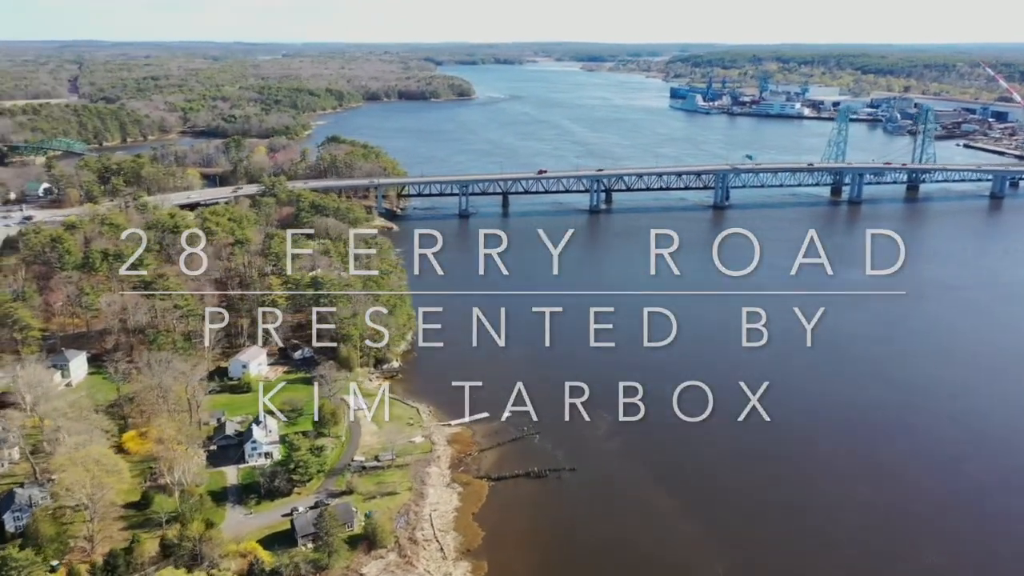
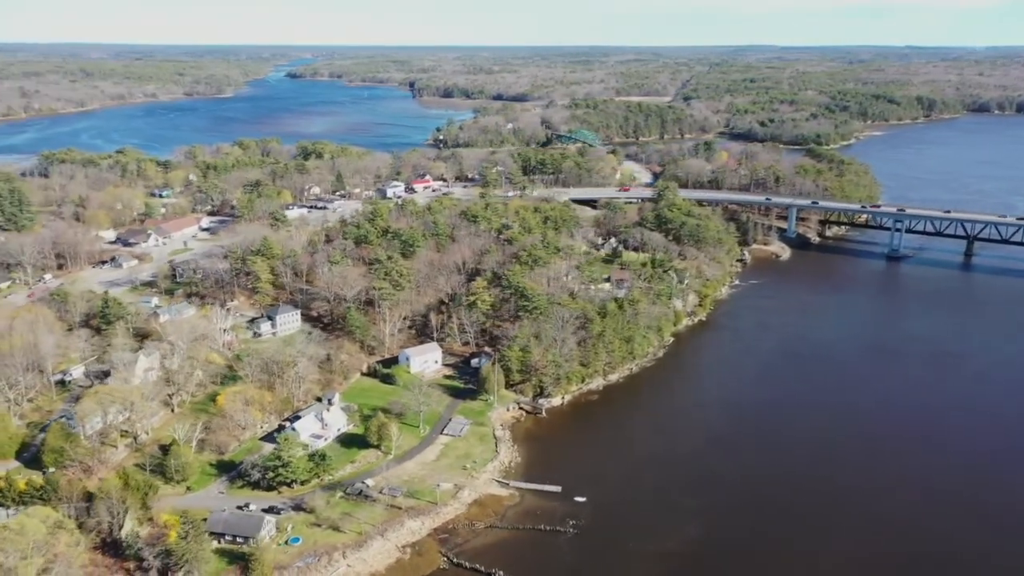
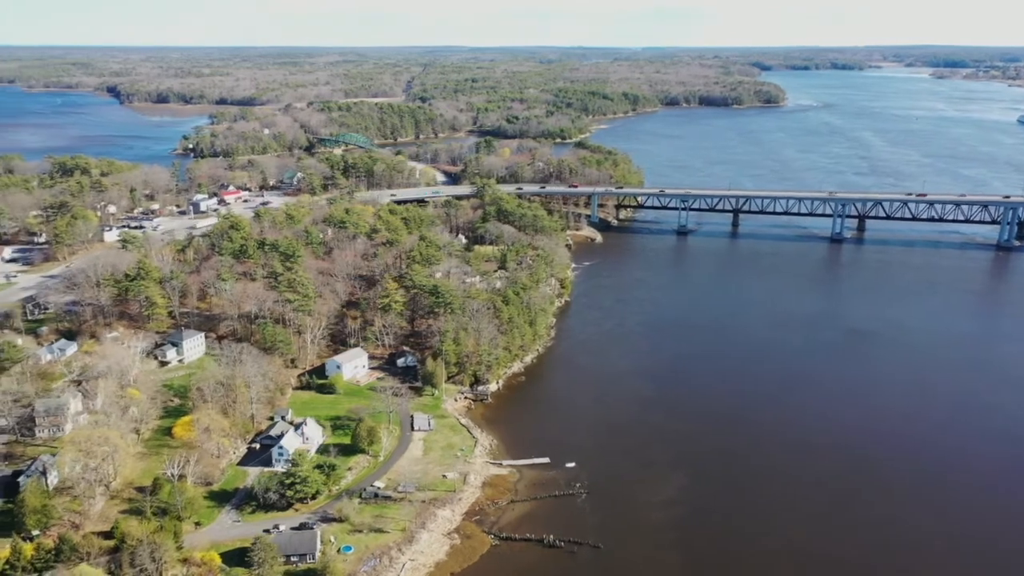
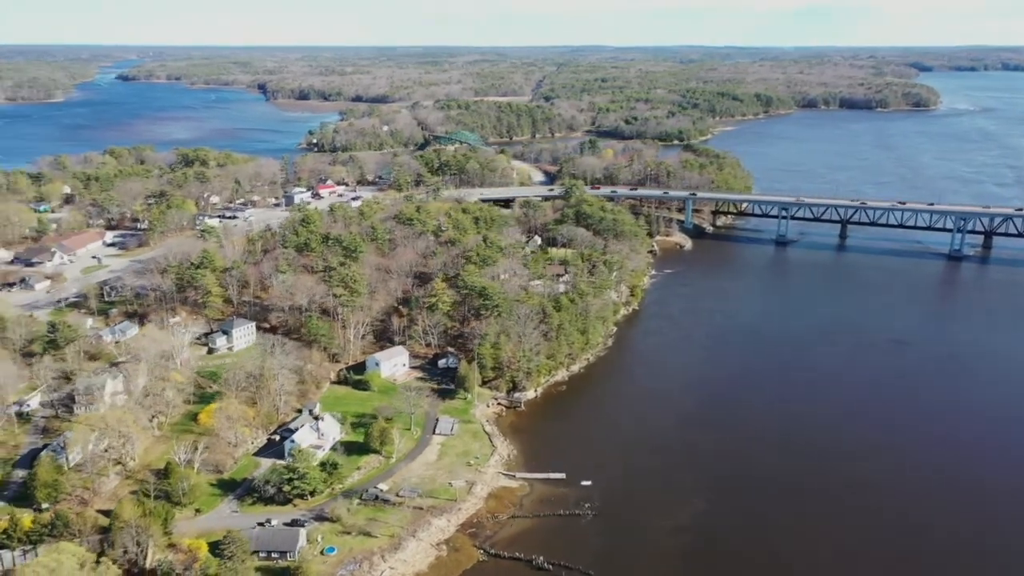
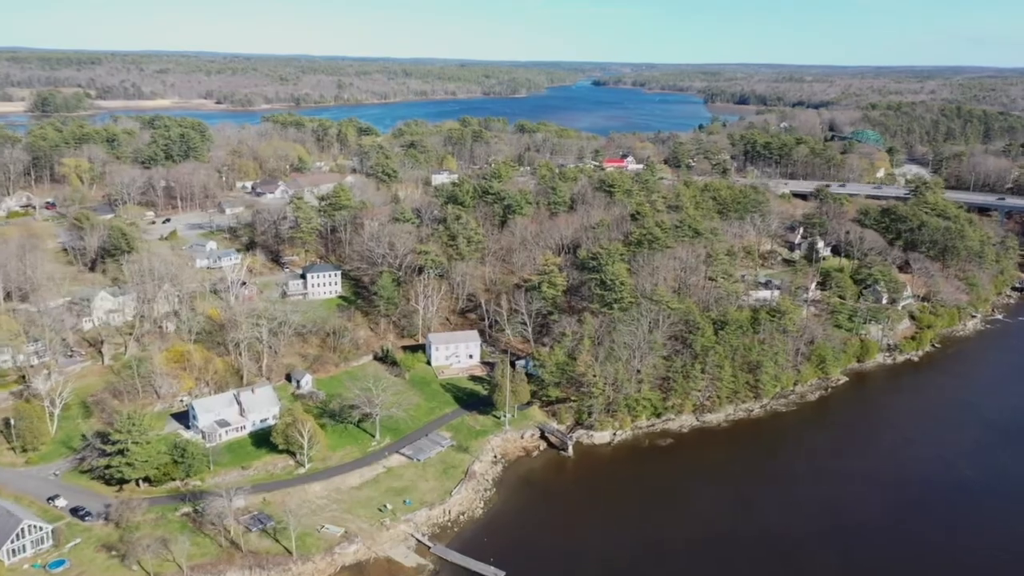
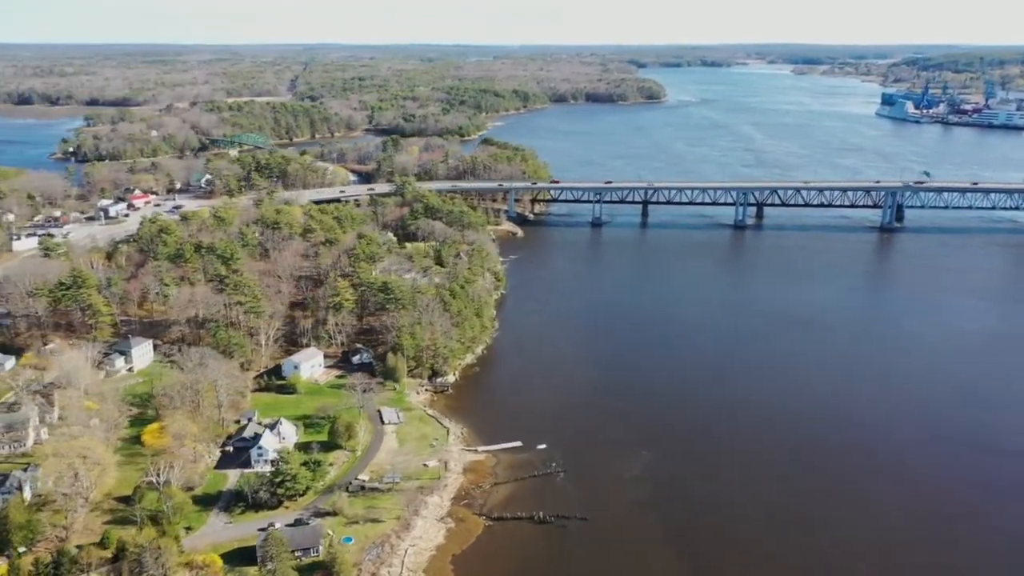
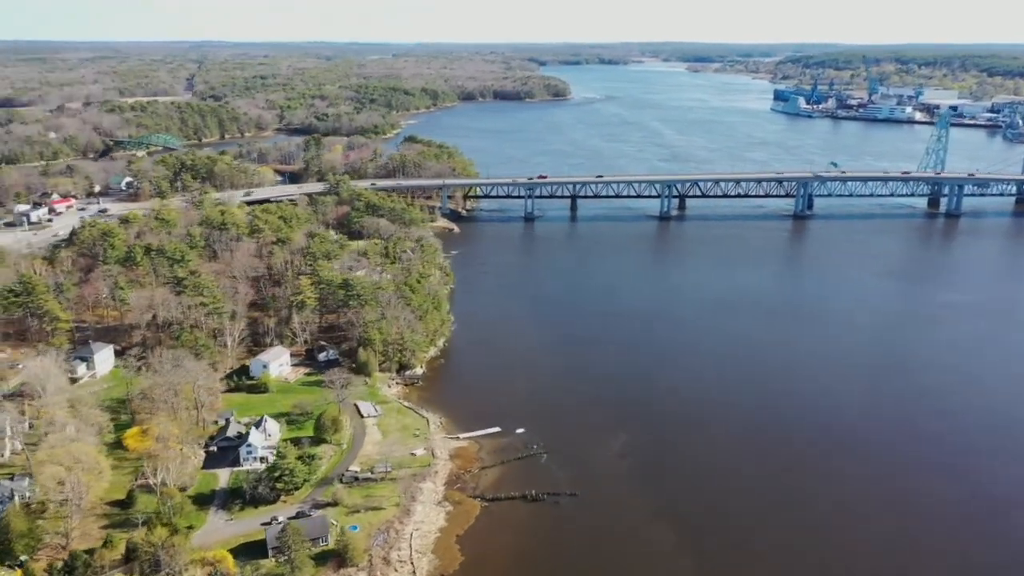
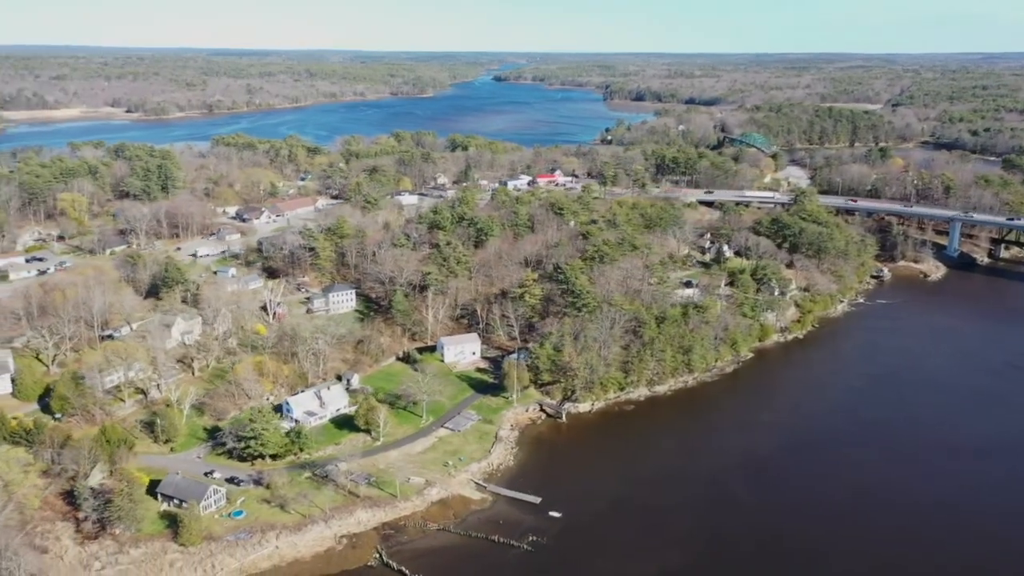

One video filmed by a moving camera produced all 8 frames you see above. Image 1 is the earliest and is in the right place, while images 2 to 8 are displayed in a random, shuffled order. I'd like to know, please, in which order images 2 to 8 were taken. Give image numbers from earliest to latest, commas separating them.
7, 6, 3, 4, 2, 8, 5
